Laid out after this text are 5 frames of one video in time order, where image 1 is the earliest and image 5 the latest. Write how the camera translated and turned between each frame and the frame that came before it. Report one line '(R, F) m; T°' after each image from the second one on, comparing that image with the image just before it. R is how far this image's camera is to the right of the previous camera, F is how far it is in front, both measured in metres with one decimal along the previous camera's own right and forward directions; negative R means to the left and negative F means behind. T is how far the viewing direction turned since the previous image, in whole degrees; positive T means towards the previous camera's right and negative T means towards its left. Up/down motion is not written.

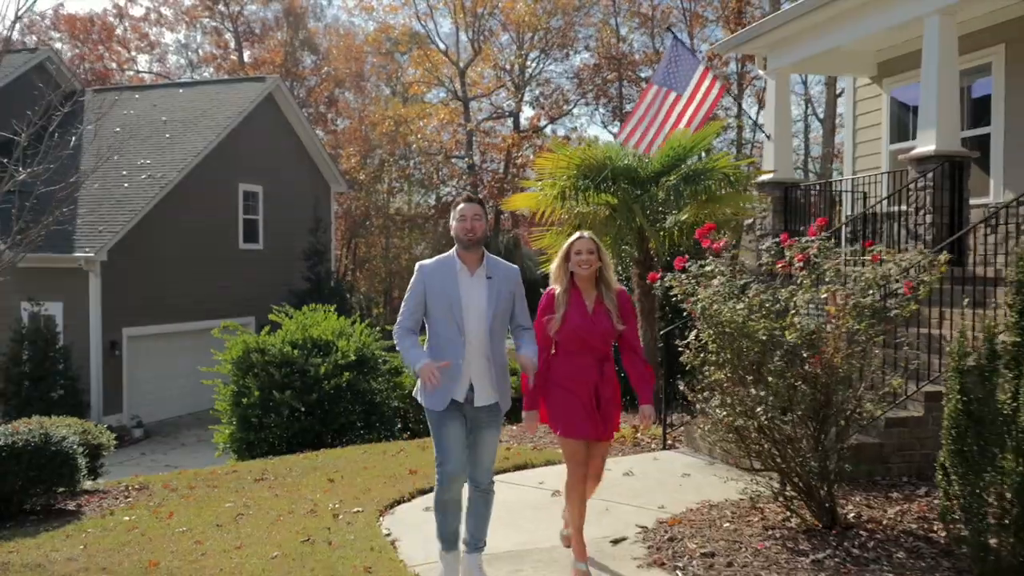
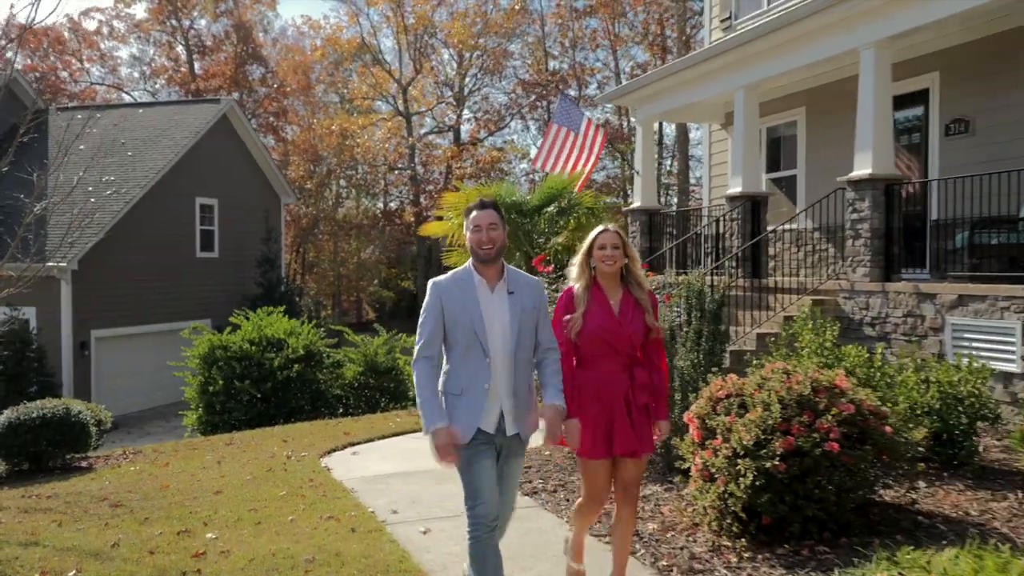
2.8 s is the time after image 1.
(+0.4, -2.6) m; +3°
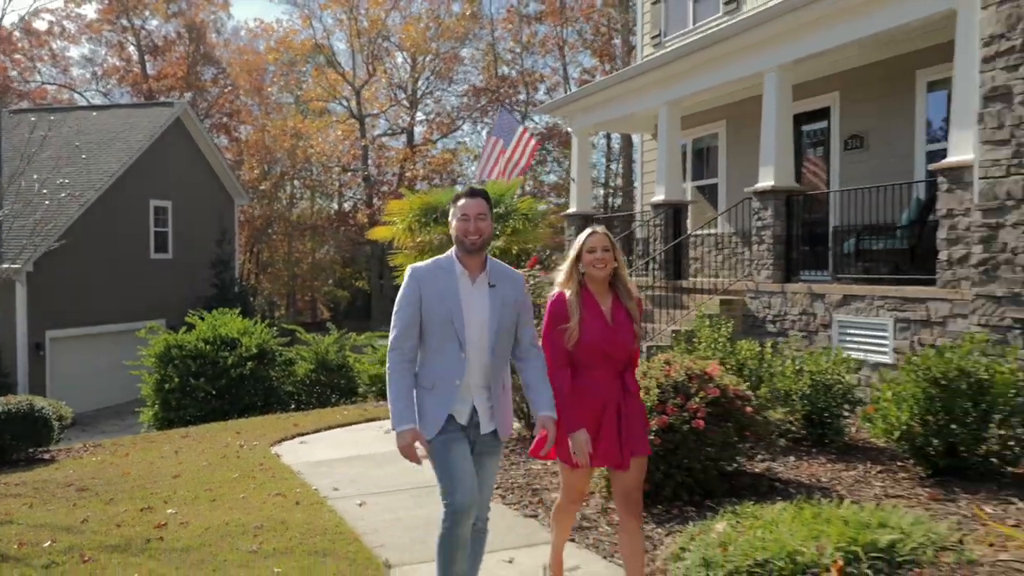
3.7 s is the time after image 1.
(+0.2, -0.8) m; +3°
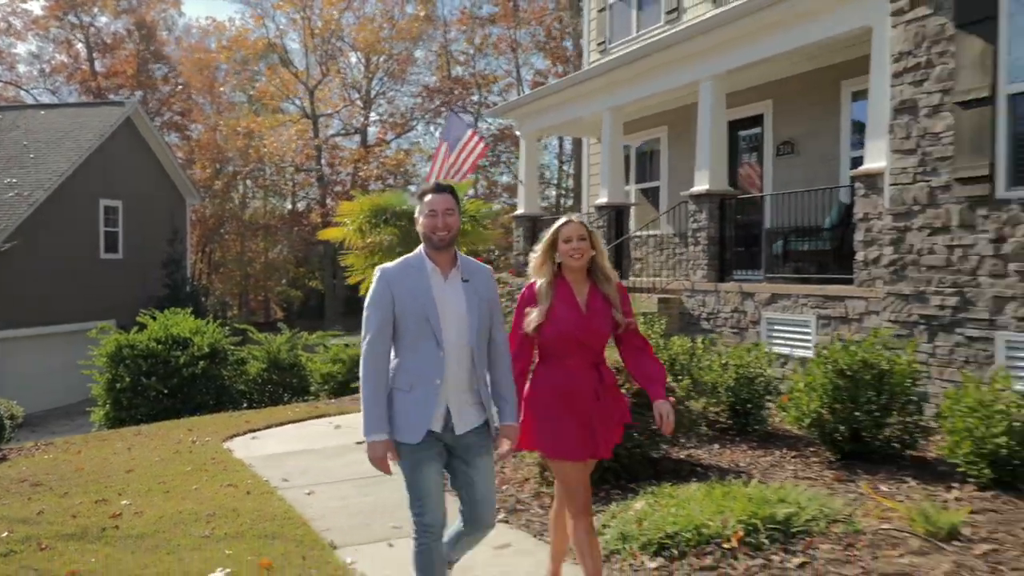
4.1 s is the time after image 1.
(+0.1, -0.4) m; +3°
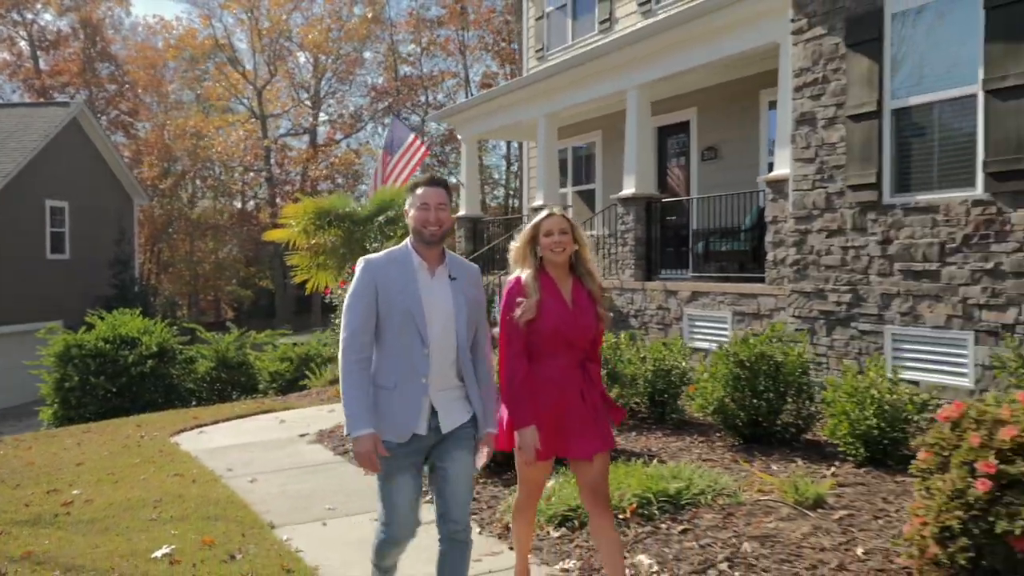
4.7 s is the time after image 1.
(+0.2, -0.5) m; +3°
